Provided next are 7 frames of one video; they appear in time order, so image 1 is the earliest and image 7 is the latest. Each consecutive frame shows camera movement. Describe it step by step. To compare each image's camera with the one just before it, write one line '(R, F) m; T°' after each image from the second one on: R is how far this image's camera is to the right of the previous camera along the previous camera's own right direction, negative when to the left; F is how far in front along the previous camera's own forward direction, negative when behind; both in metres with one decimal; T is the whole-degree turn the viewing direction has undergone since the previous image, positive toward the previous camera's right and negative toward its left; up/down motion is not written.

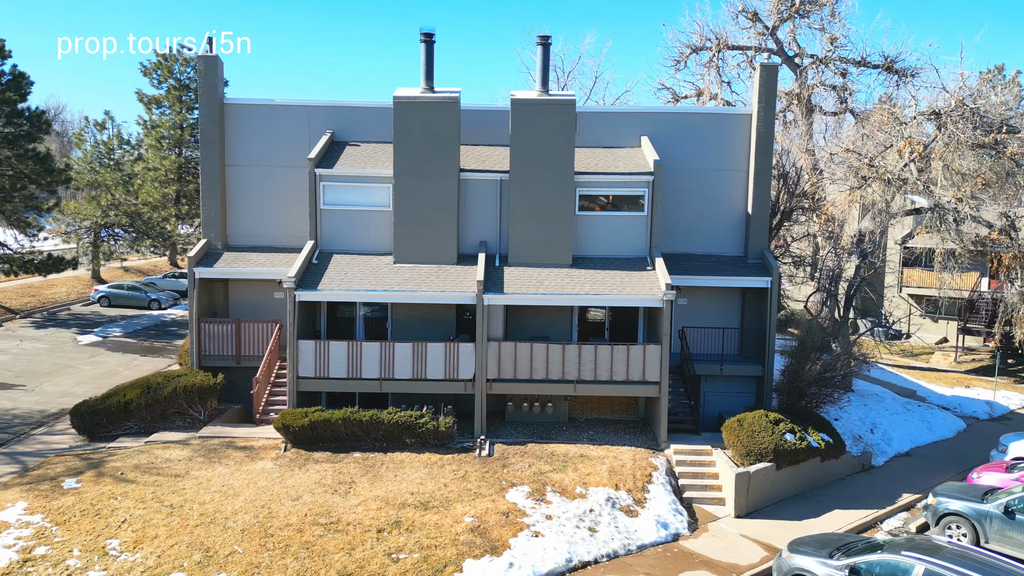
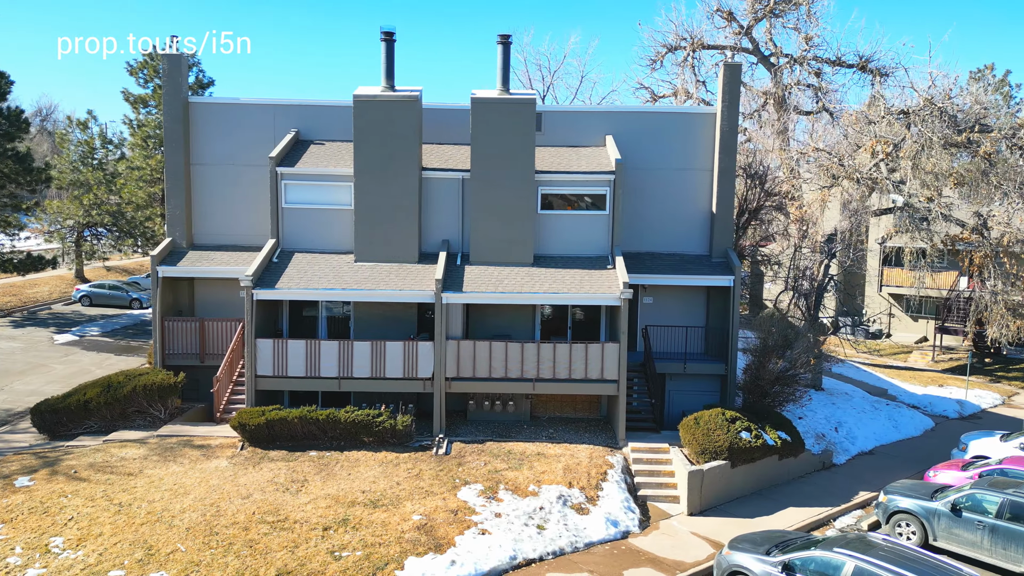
(+0.9, 0.0) m; 0°
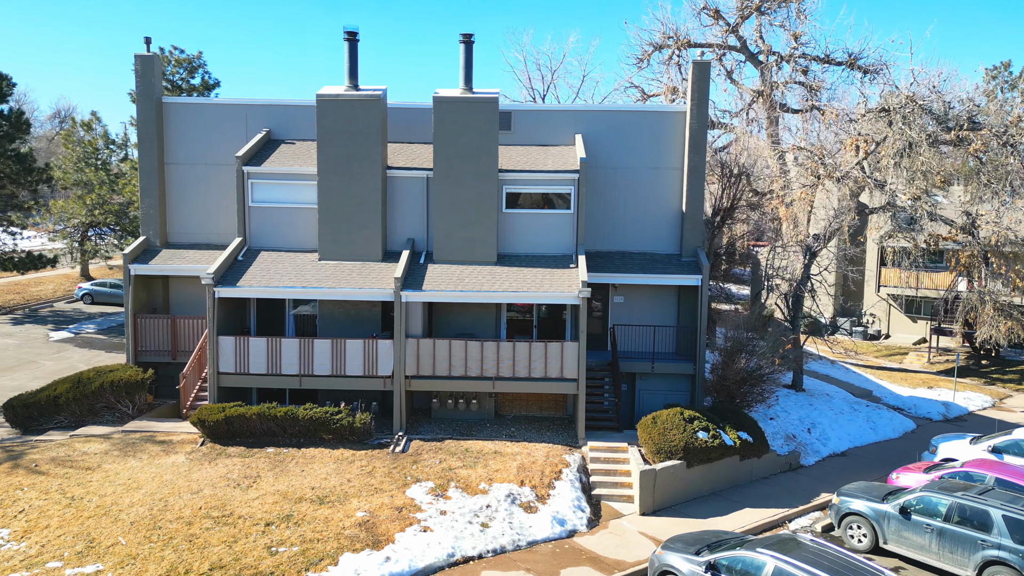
(+1.3, 0.0) m; -1°
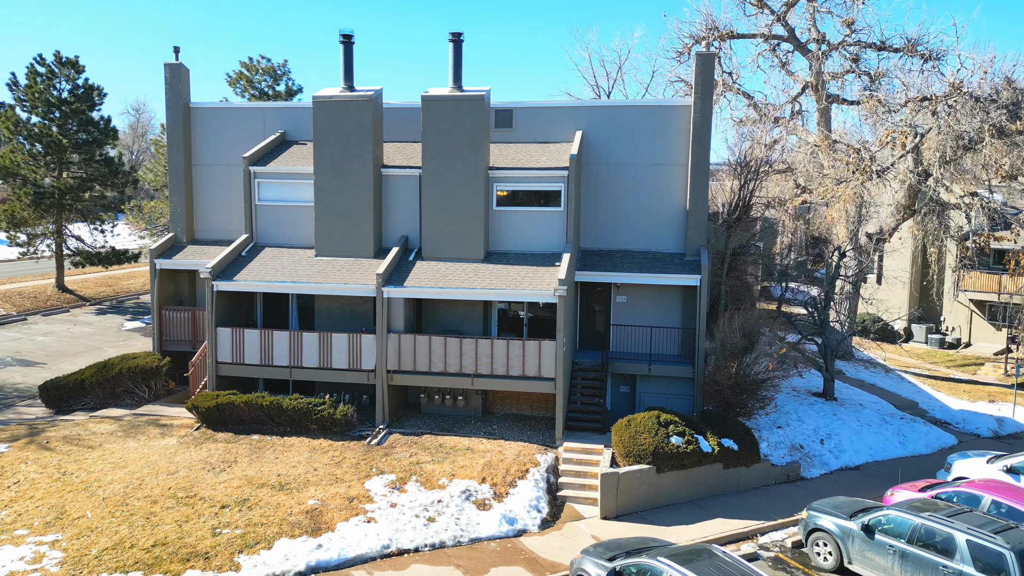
(+2.5, +0.3) m; -7°
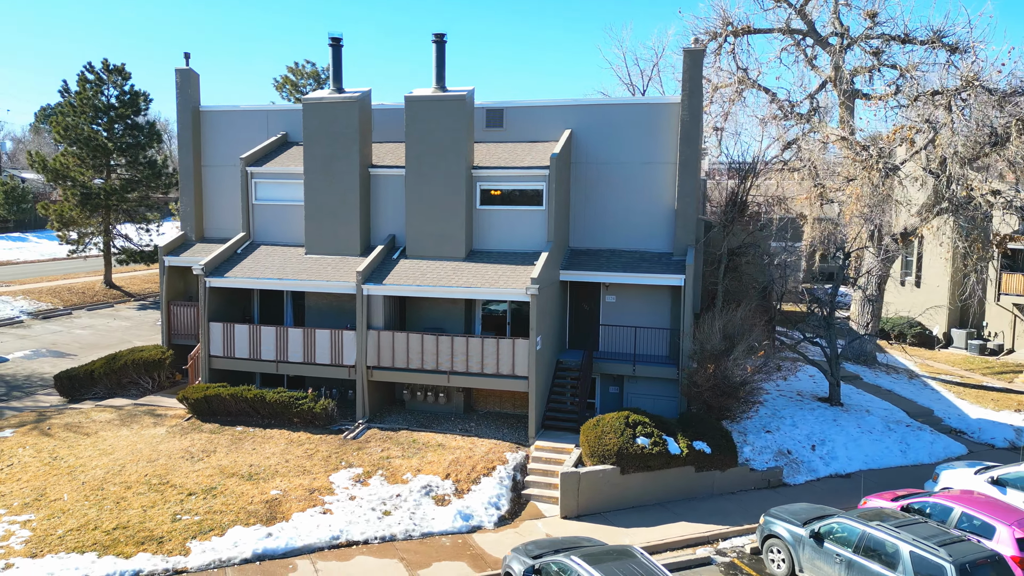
(+1.8, 0.0) m; -4°
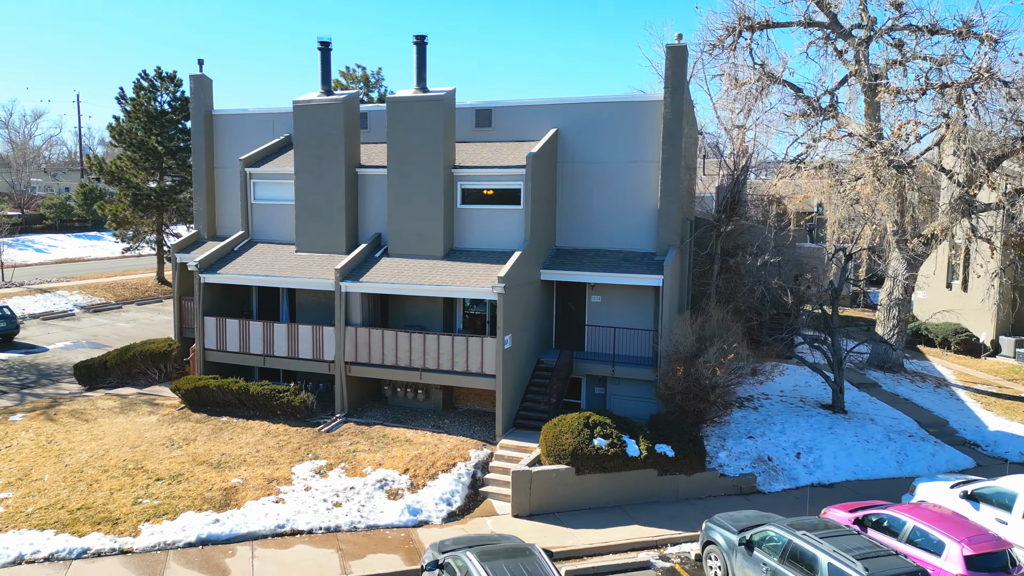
(+2.1, 0.0) m; -5°
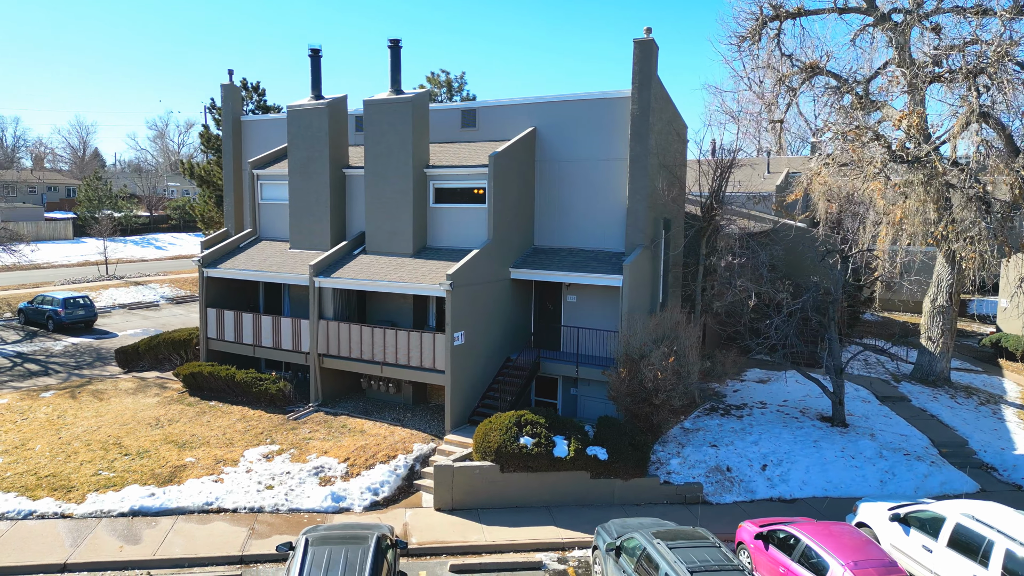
(+3.6, +0.1) m; -9°
